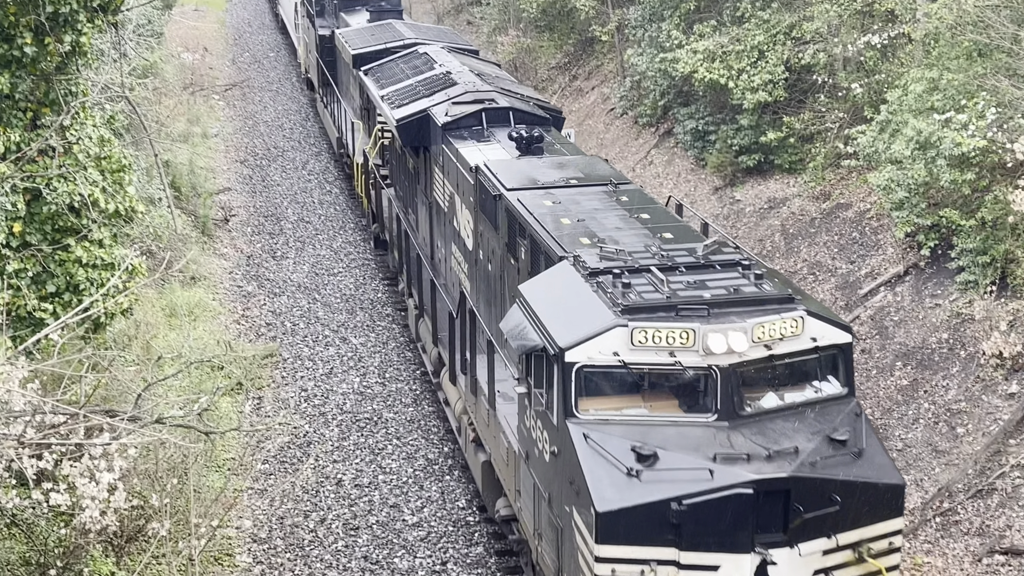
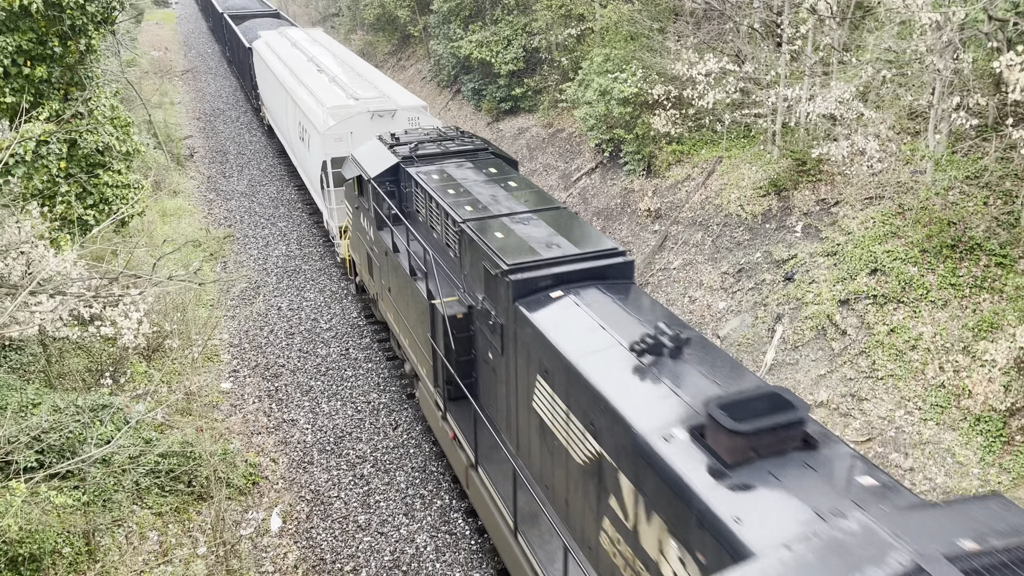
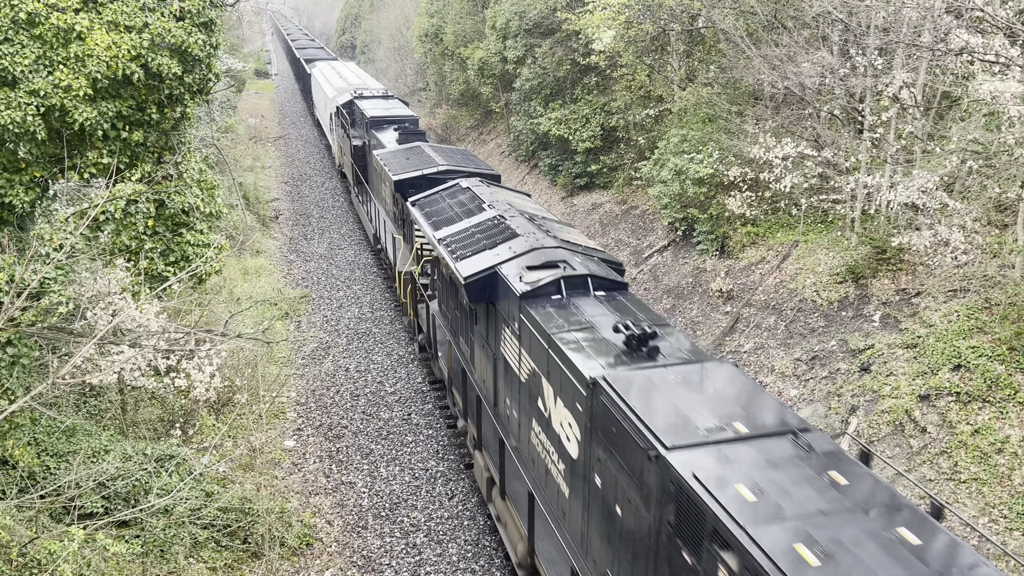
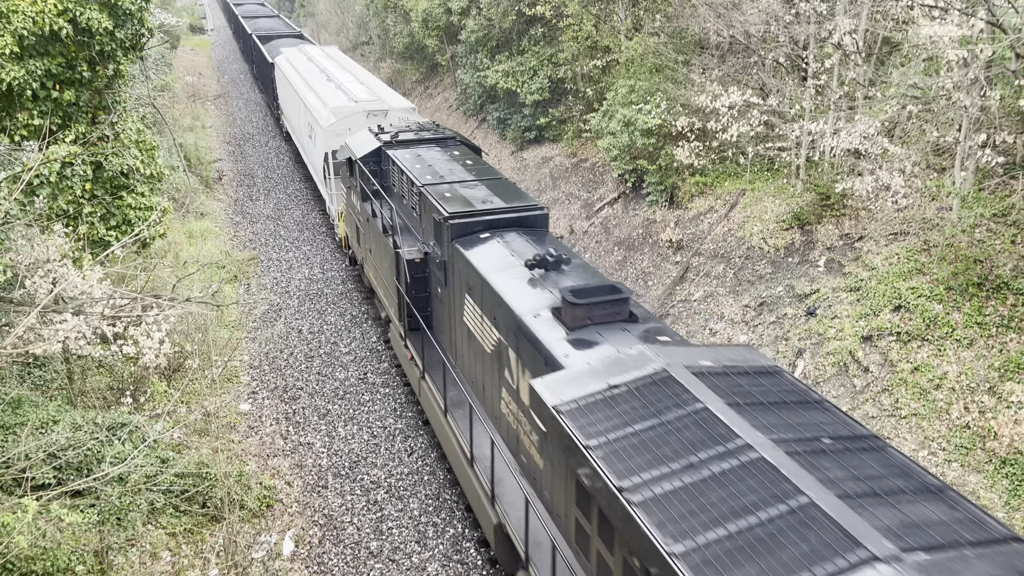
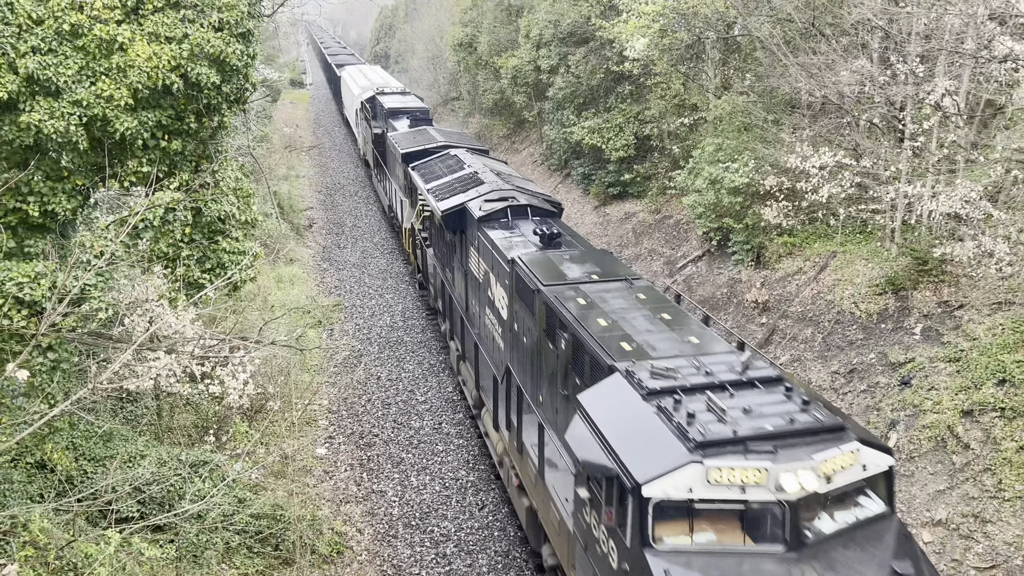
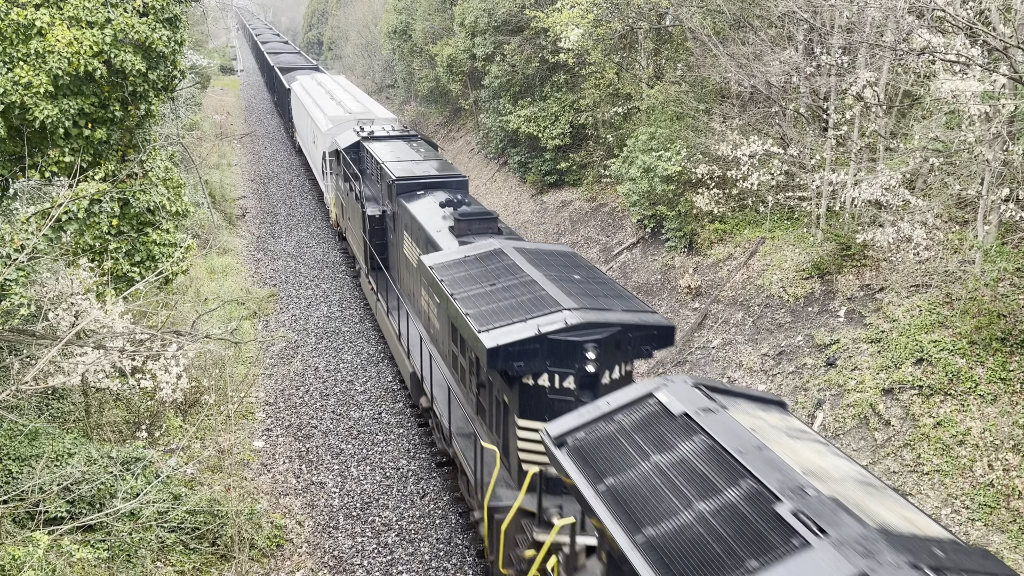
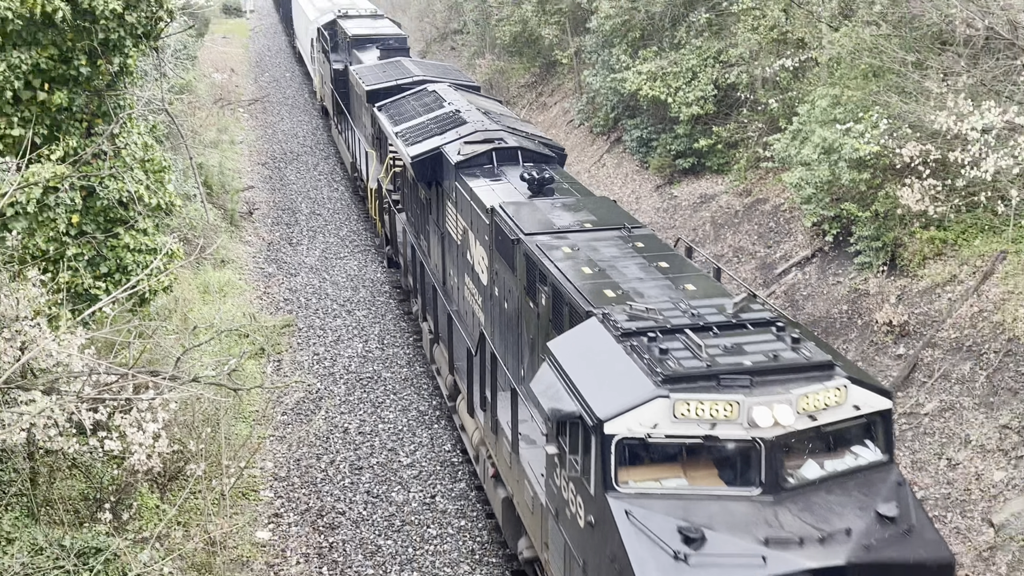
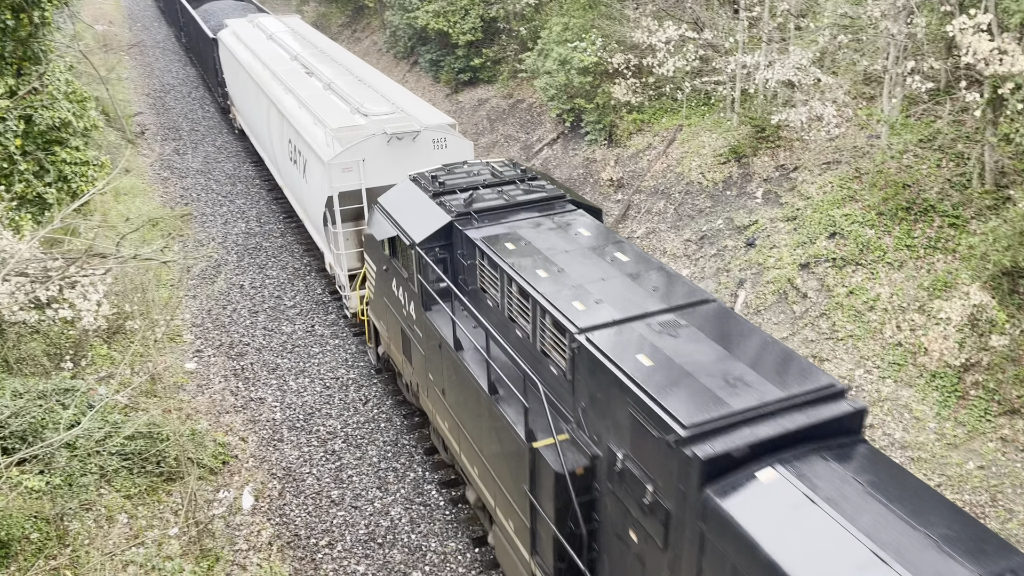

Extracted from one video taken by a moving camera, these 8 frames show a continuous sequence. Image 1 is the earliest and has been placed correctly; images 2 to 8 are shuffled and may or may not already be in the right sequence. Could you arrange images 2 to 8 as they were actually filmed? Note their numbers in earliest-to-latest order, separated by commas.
7, 5, 3, 6, 4, 2, 8
